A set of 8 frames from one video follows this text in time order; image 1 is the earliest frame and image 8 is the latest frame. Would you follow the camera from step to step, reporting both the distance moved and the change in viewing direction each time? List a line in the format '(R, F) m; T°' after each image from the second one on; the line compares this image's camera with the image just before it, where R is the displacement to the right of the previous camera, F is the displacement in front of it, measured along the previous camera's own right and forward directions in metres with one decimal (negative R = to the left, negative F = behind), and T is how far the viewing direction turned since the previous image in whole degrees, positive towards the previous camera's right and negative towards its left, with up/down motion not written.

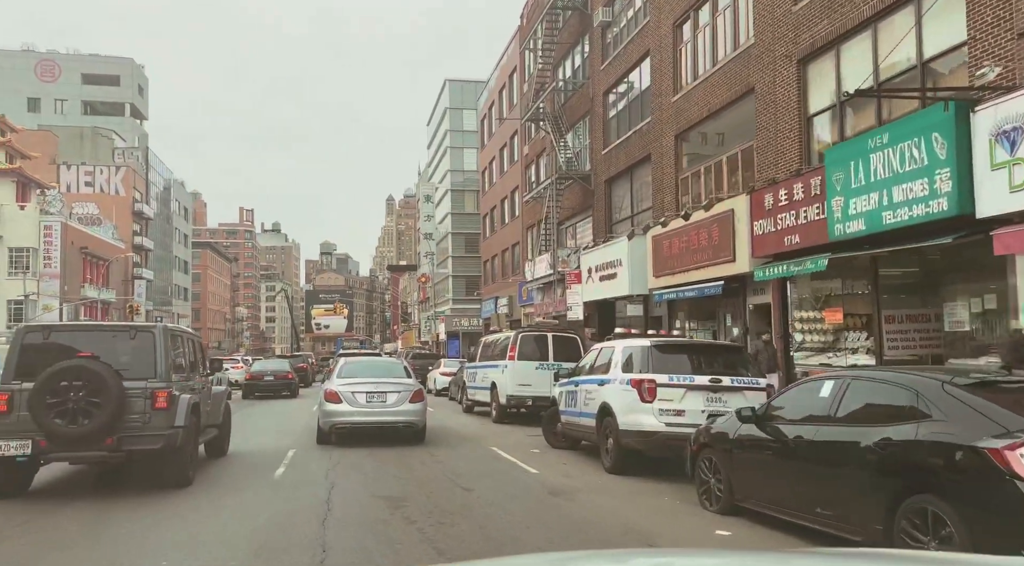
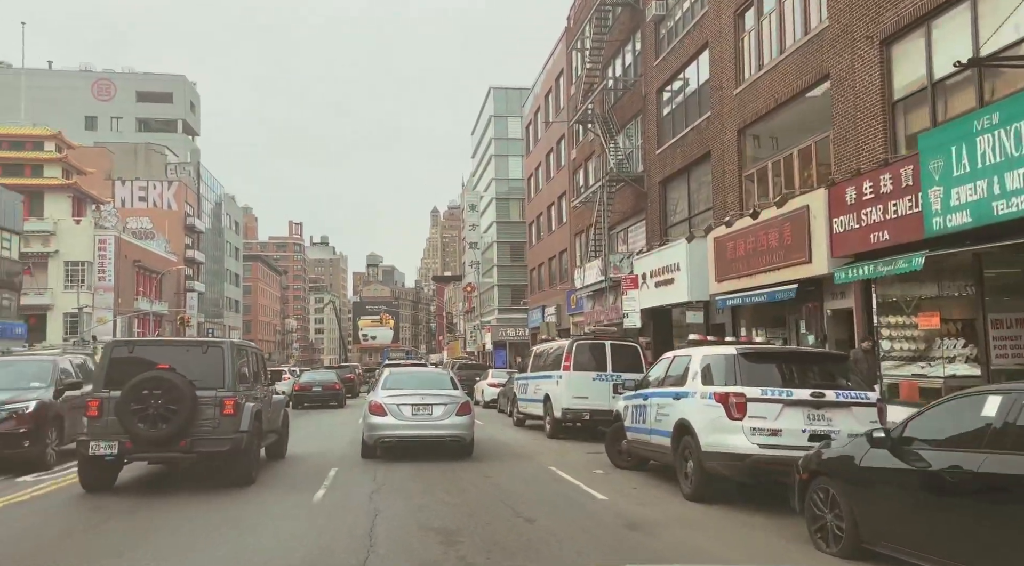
(-0.2, +1.1) m; -3°
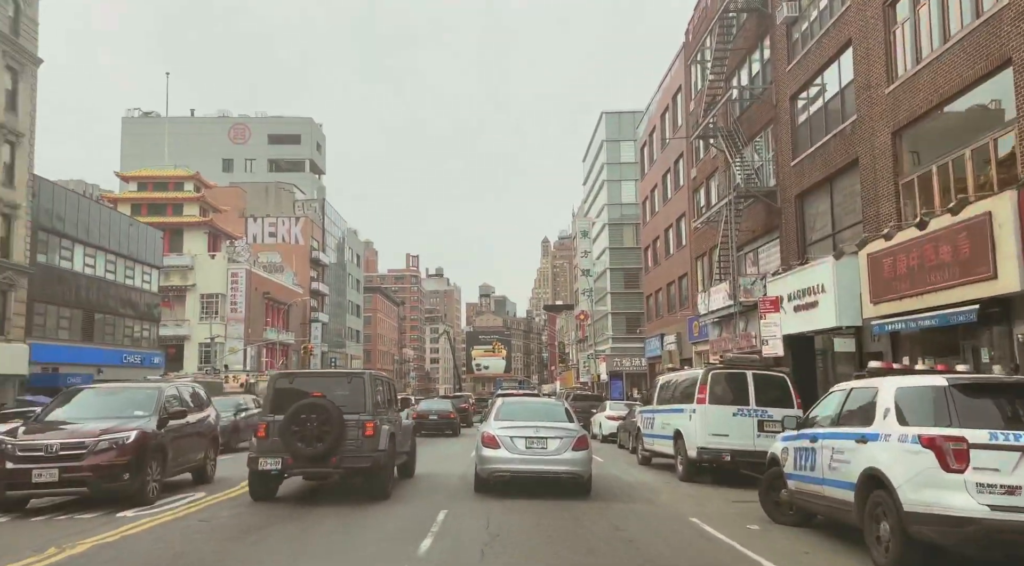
(-0.3, +1.4) m; -8°
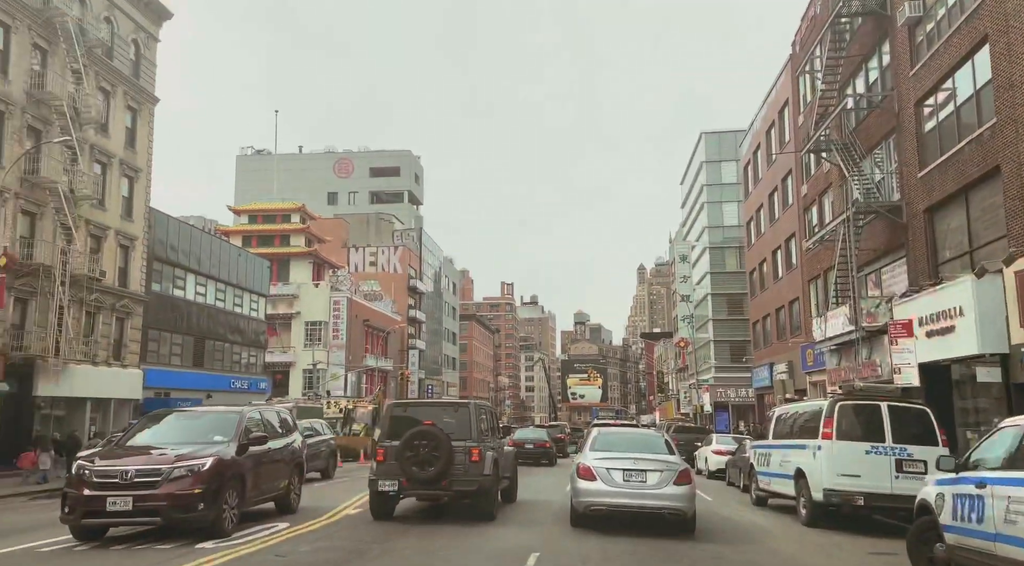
(-0.1, +0.8) m; -7°
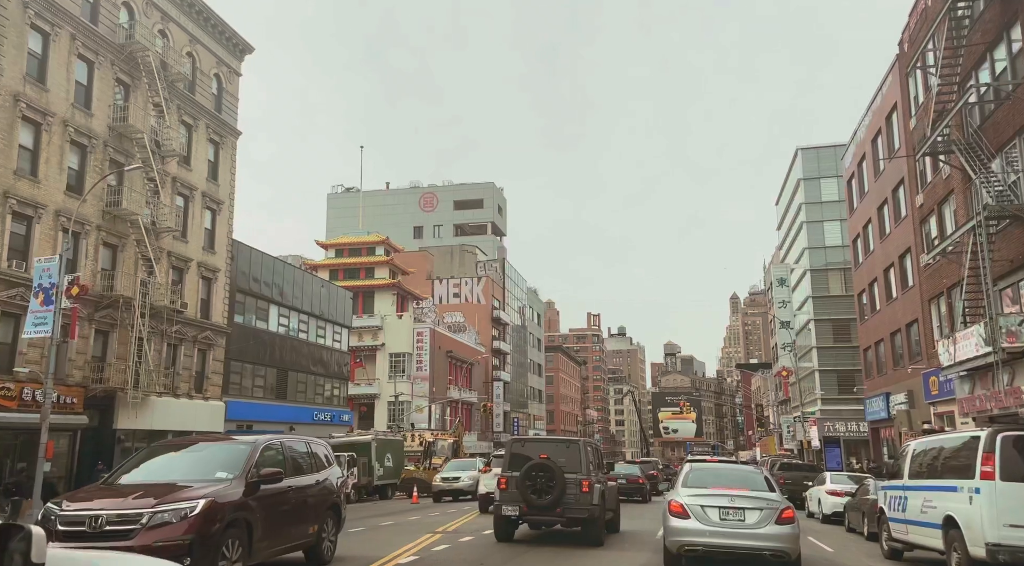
(+0.2, +1.6) m; -6°
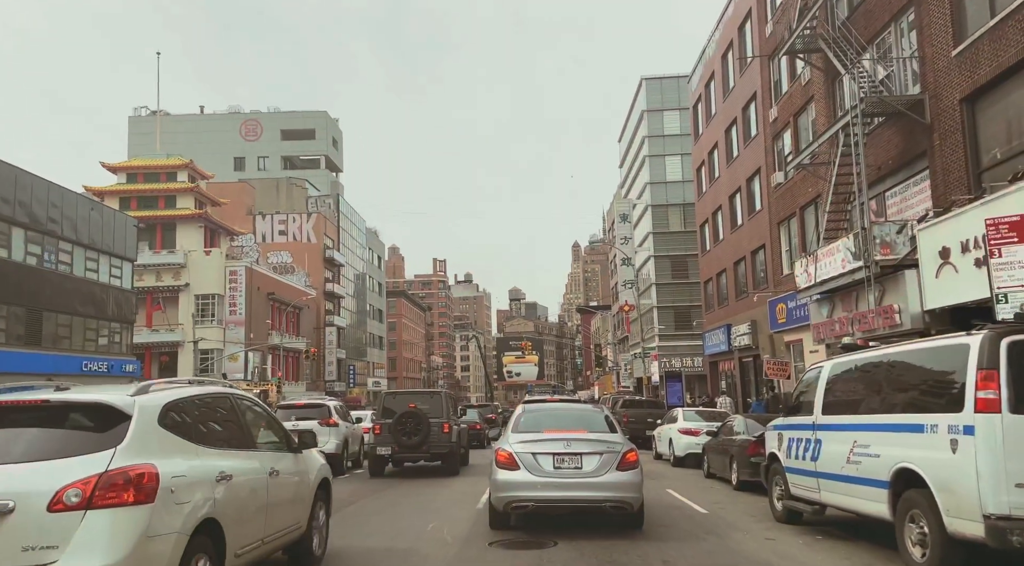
(+1.1, +4.3) m; +11°
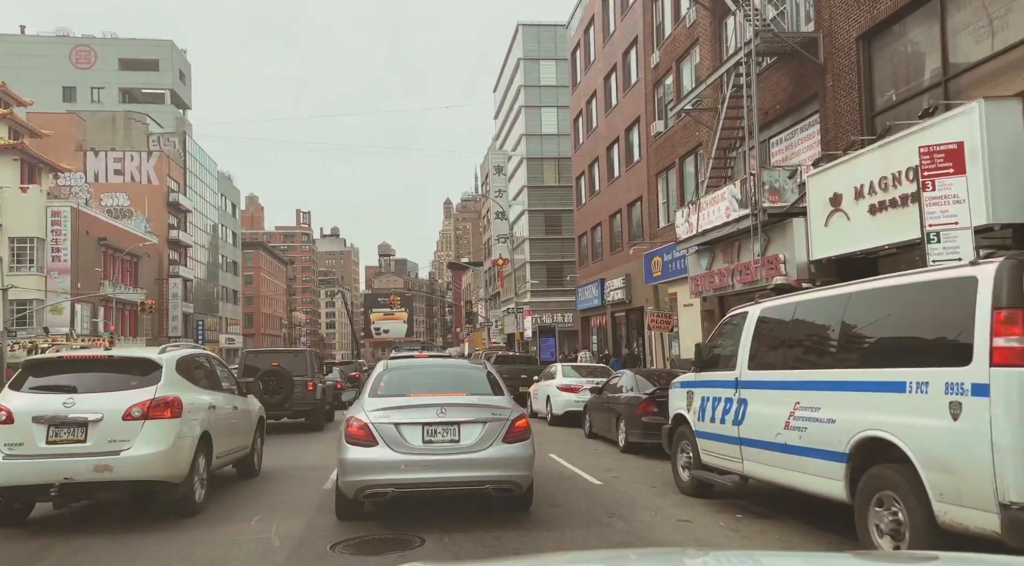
(+0.1, +1.9) m; +9°
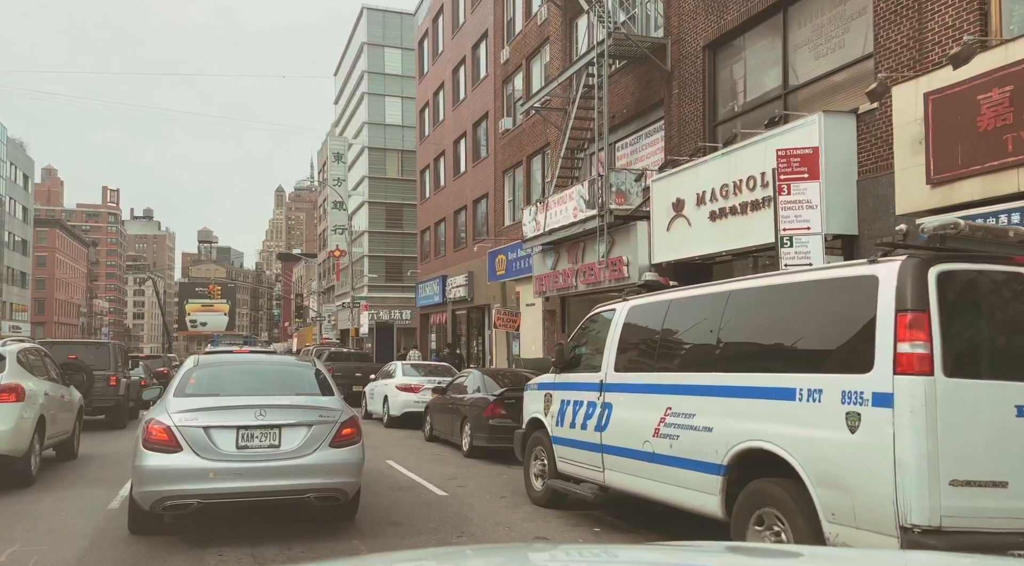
(-0.1, +0.8) m; +12°
